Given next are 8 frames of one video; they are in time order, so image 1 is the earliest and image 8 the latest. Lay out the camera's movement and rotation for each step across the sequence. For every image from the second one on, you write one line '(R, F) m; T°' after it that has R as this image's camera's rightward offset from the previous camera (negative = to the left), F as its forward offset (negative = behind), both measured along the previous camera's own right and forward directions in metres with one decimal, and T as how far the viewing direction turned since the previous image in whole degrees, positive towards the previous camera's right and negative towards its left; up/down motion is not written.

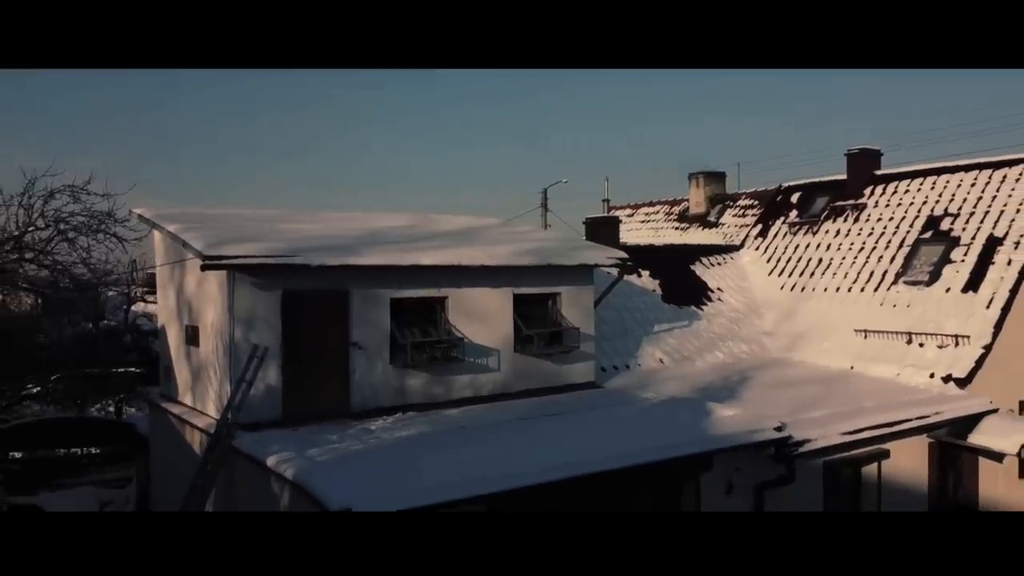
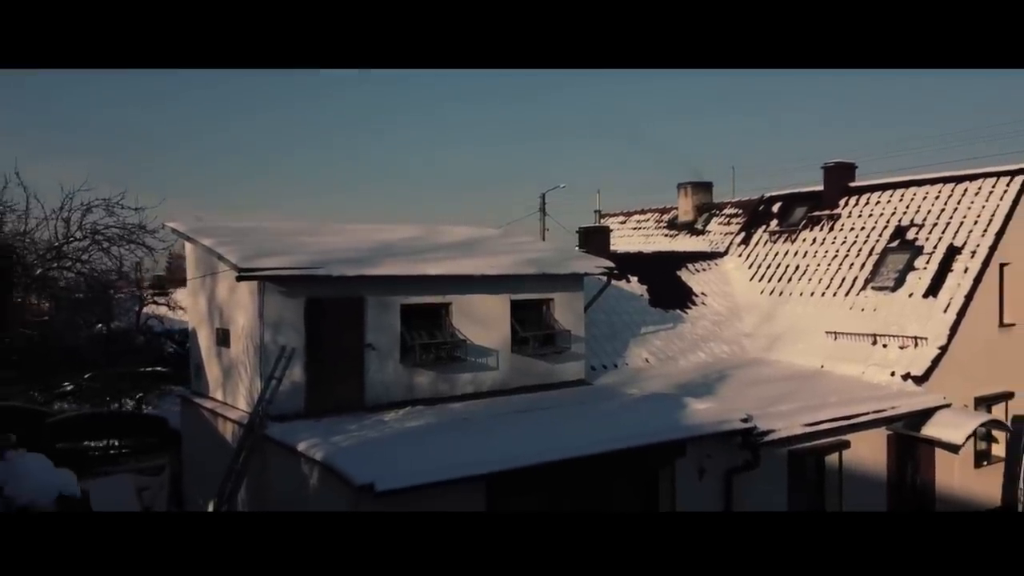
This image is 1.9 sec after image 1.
(0.0, -0.9) m; 0°
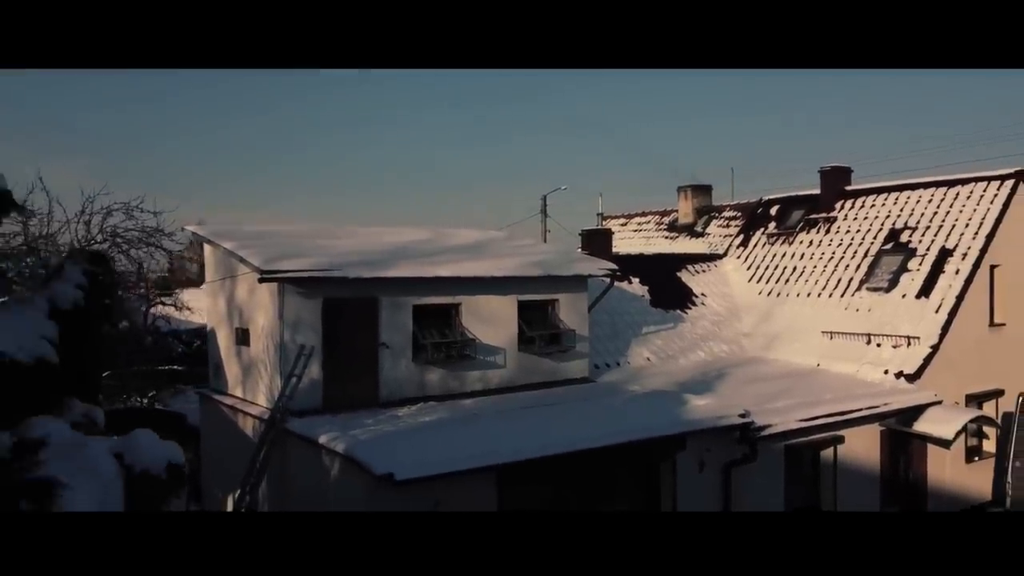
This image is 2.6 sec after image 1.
(-0.1, -0.4) m; 0°
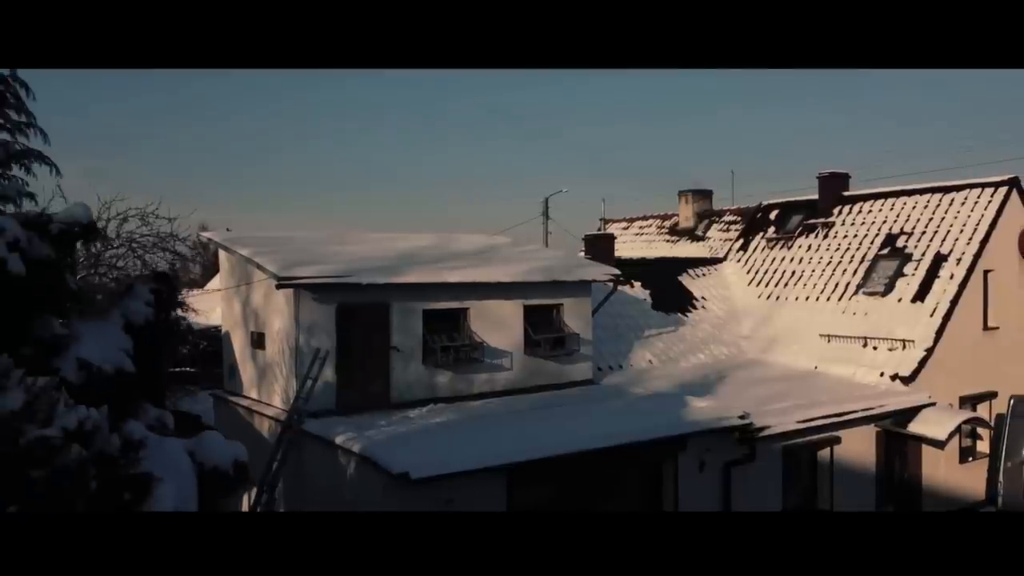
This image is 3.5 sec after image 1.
(-0.1, -0.3) m; 0°
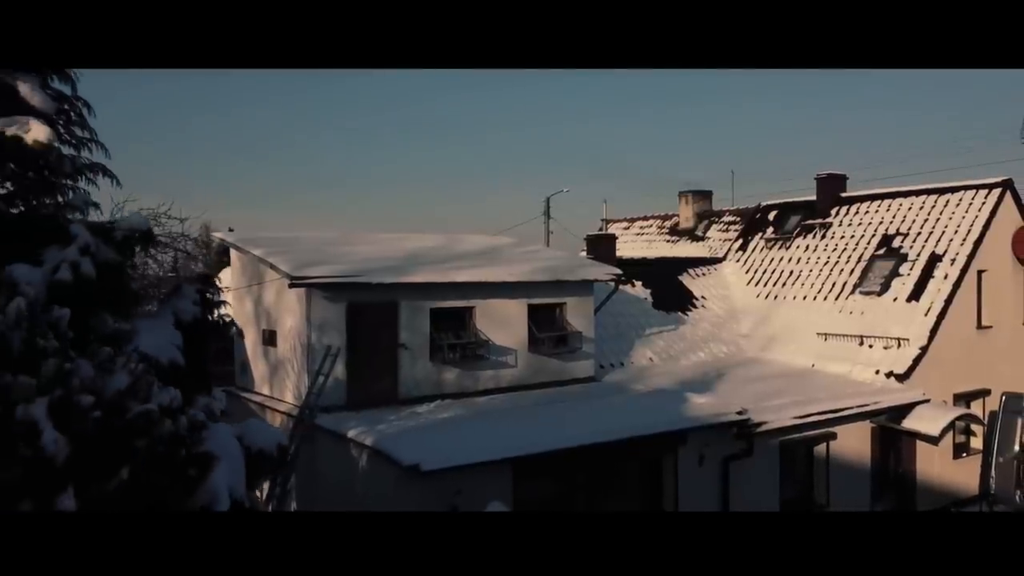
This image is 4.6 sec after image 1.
(-0.1, -0.3) m; 0°
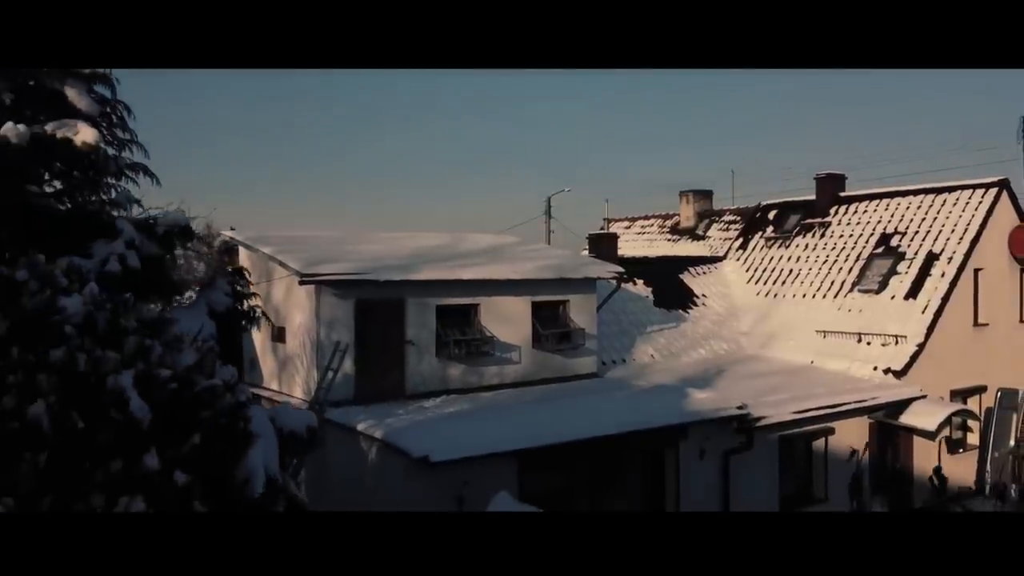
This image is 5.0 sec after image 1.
(-0.1, -0.2) m; 0°
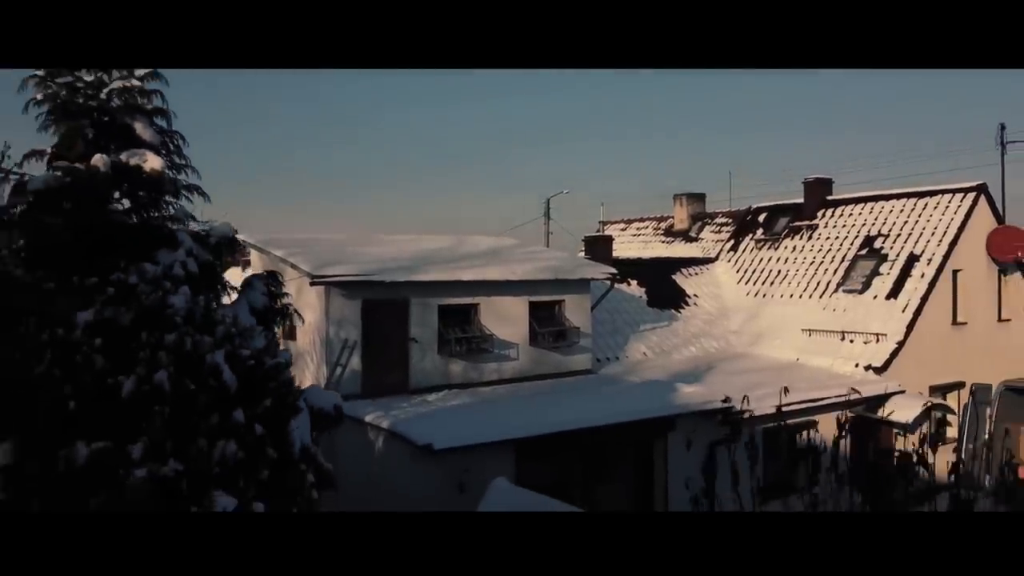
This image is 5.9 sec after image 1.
(0.0, -0.5) m; 0°
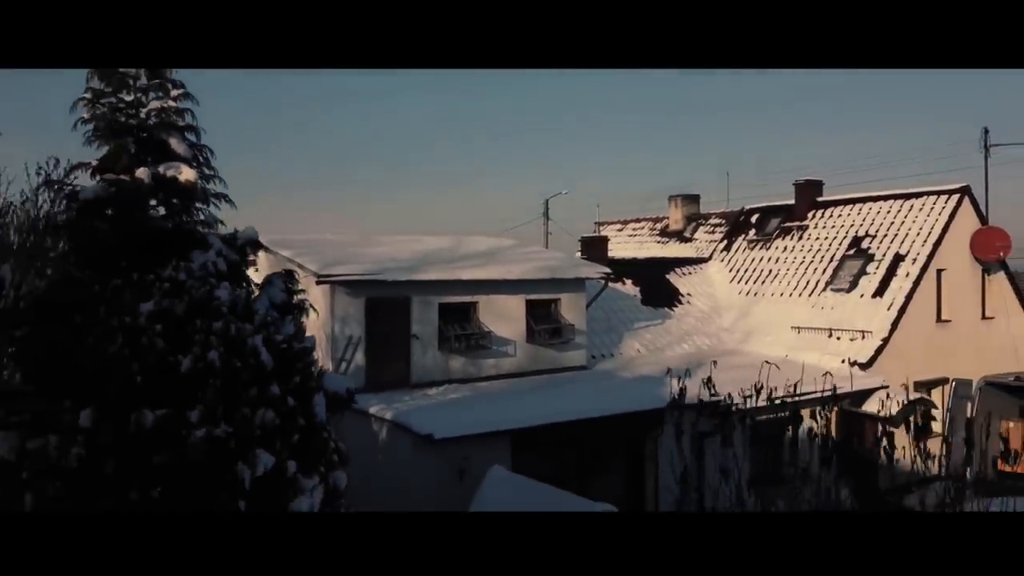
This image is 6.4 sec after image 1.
(0.0, -0.4) m; 0°
